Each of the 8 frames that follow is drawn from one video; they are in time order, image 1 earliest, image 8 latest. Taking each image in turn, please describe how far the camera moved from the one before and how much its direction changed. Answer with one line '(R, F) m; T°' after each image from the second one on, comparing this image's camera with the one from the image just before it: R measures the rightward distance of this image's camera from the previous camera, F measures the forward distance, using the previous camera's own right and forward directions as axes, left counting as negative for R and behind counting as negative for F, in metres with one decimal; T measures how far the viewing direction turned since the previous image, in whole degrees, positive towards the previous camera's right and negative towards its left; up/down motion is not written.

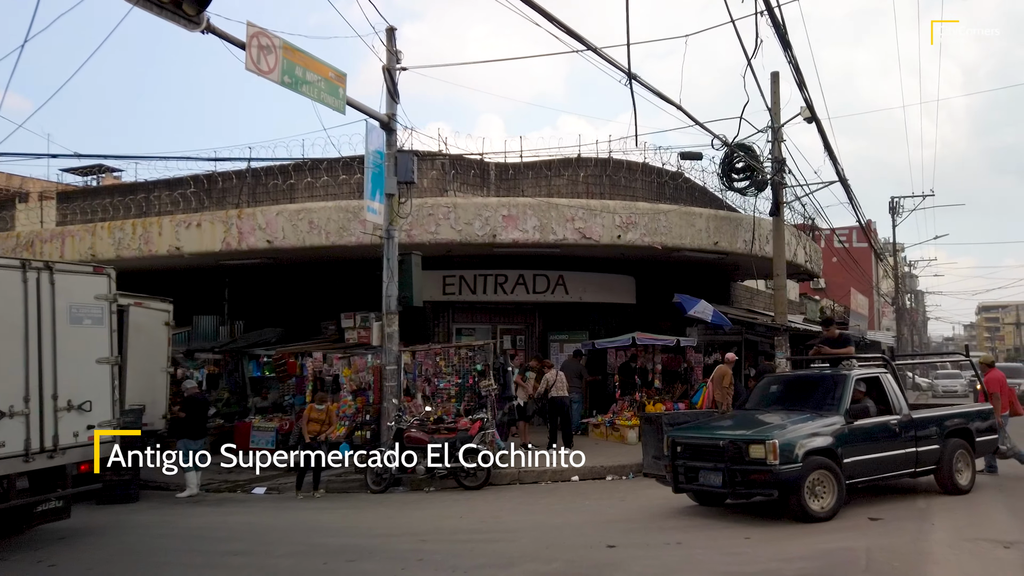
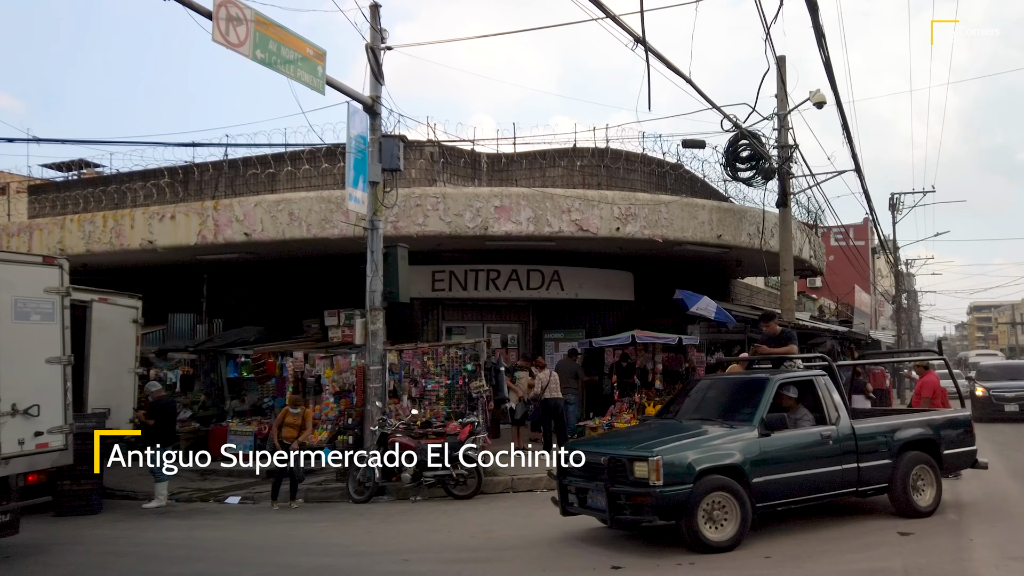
(0.0, +0.8) m; +1°
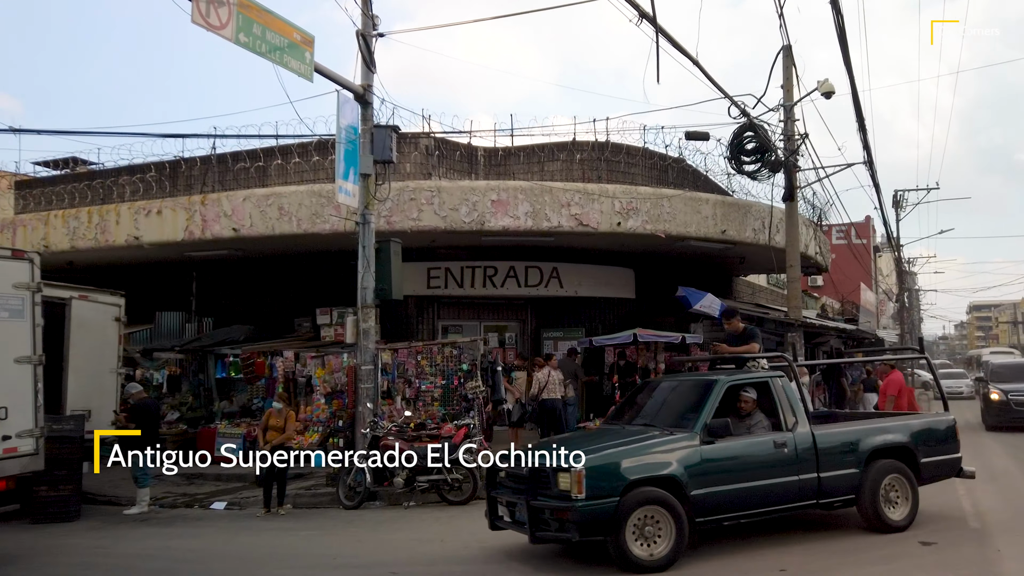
(0.0, +0.4) m; 0°
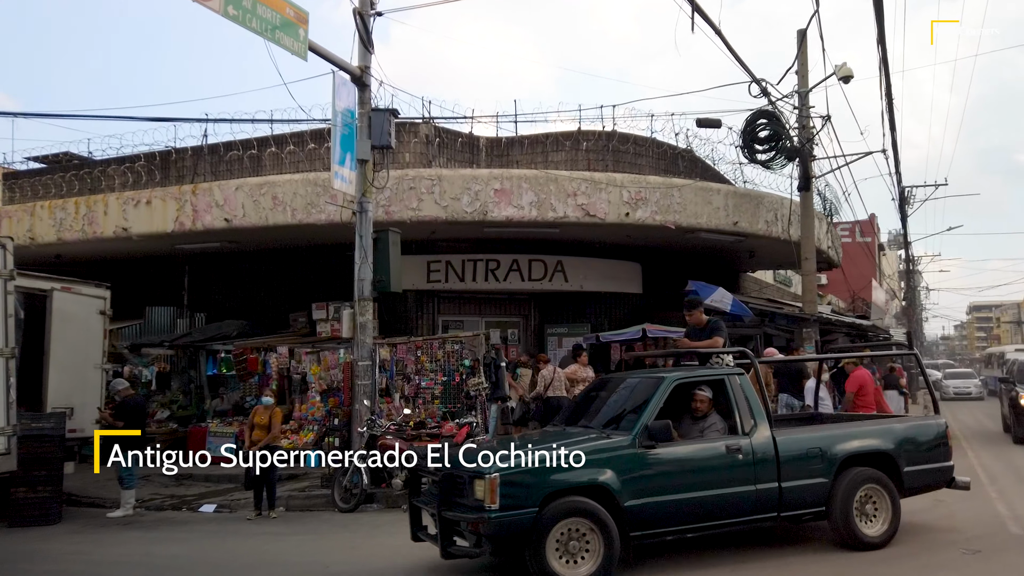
(-0.1, +0.5) m; 0°
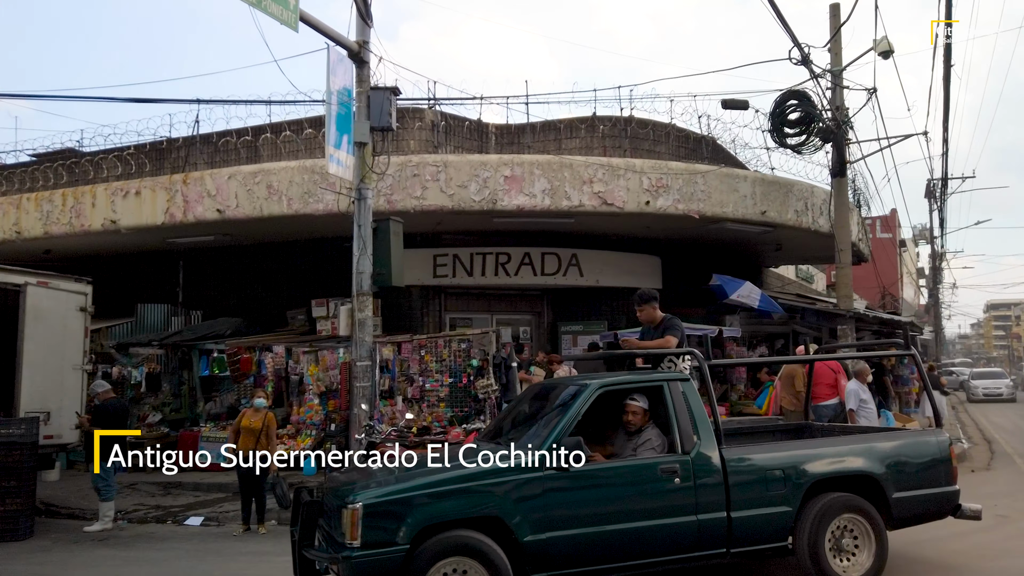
(0.0, +0.8) m; -1°
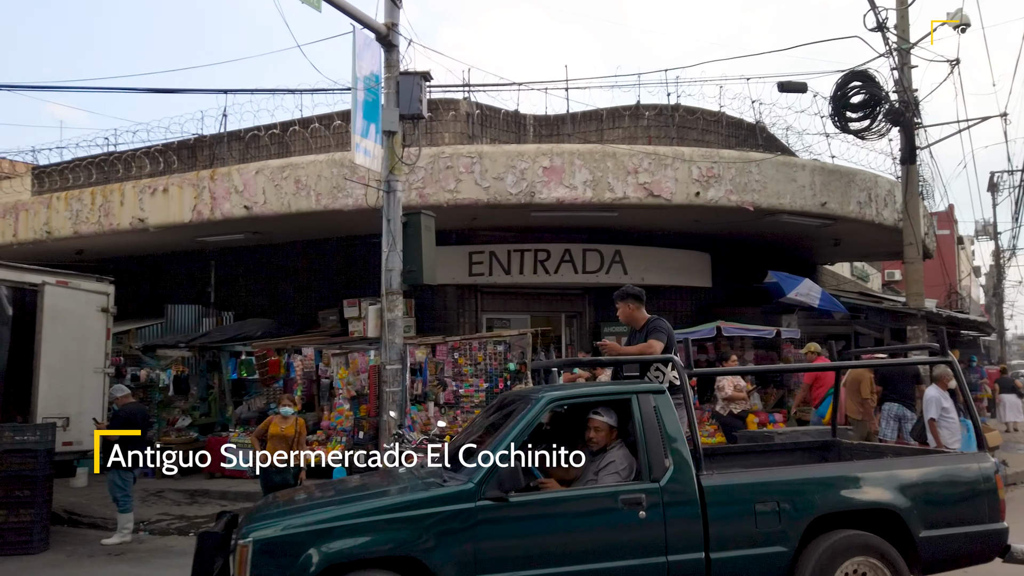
(0.0, +0.7) m; -3°
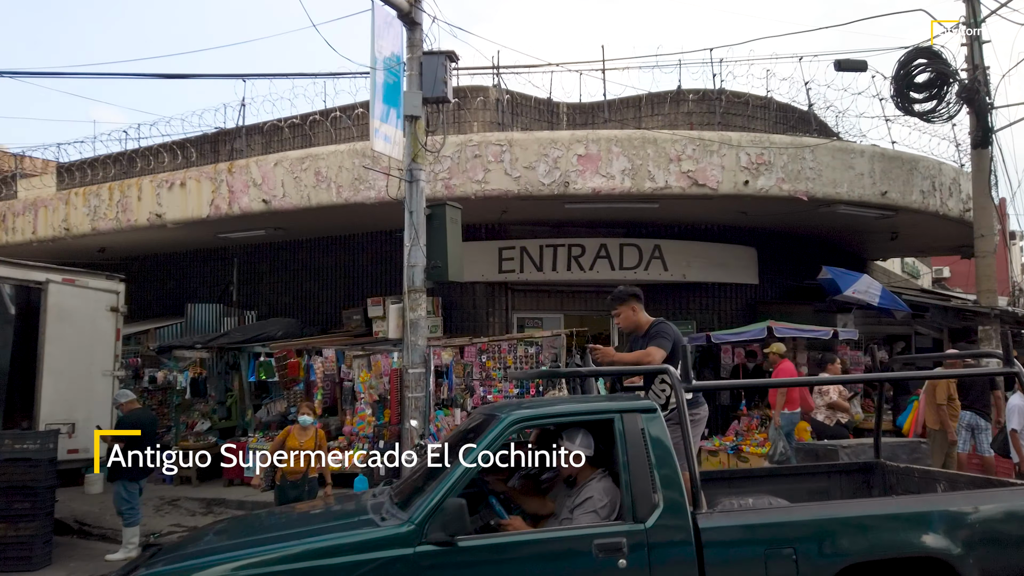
(0.0, +0.7) m; -2°
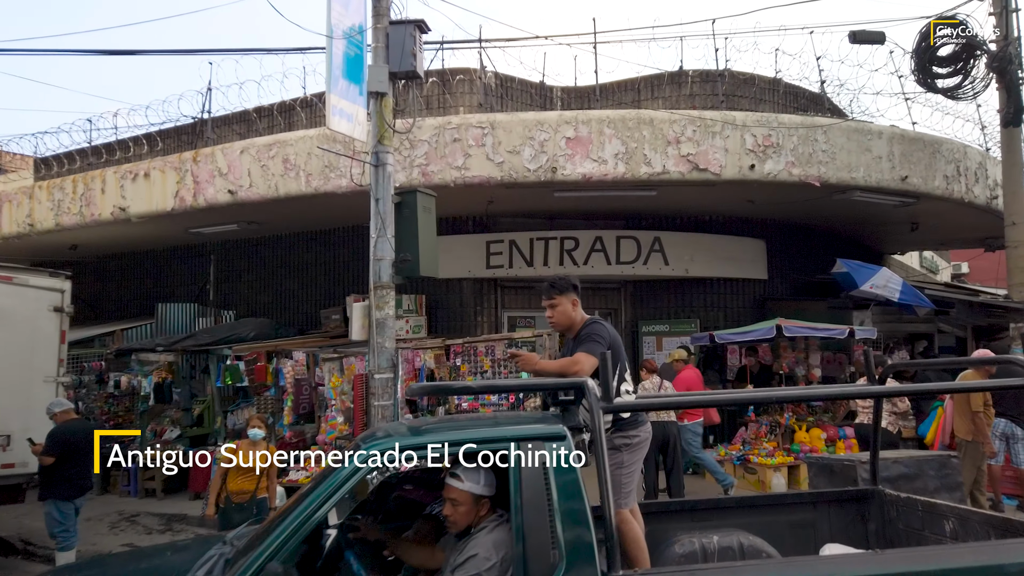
(+0.3, +0.8) m; -1°
